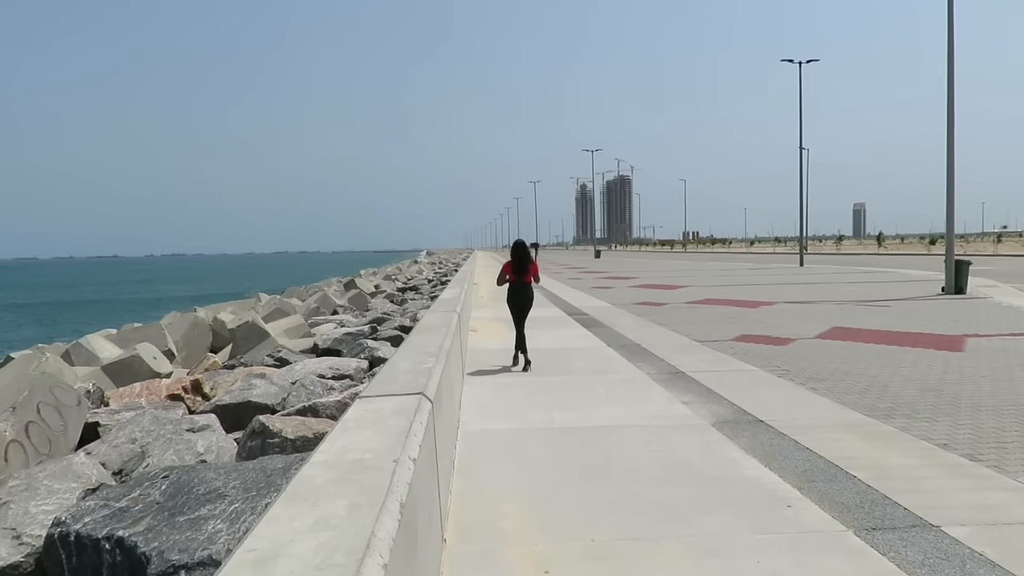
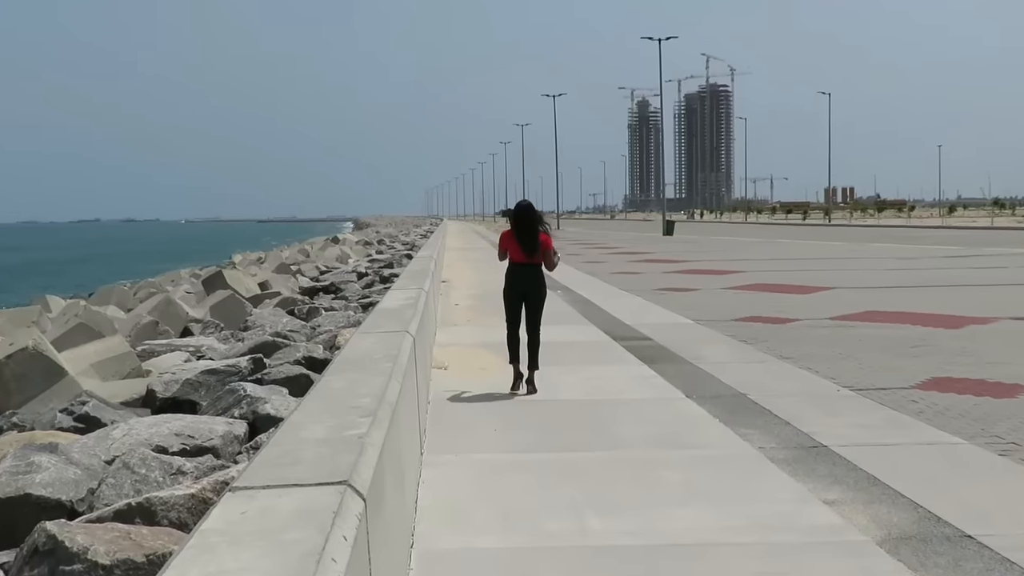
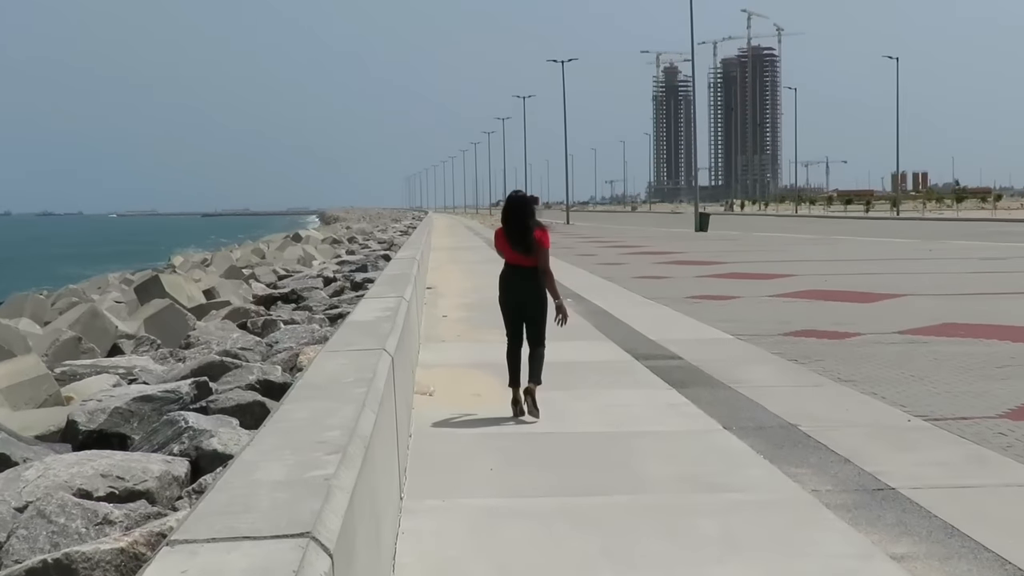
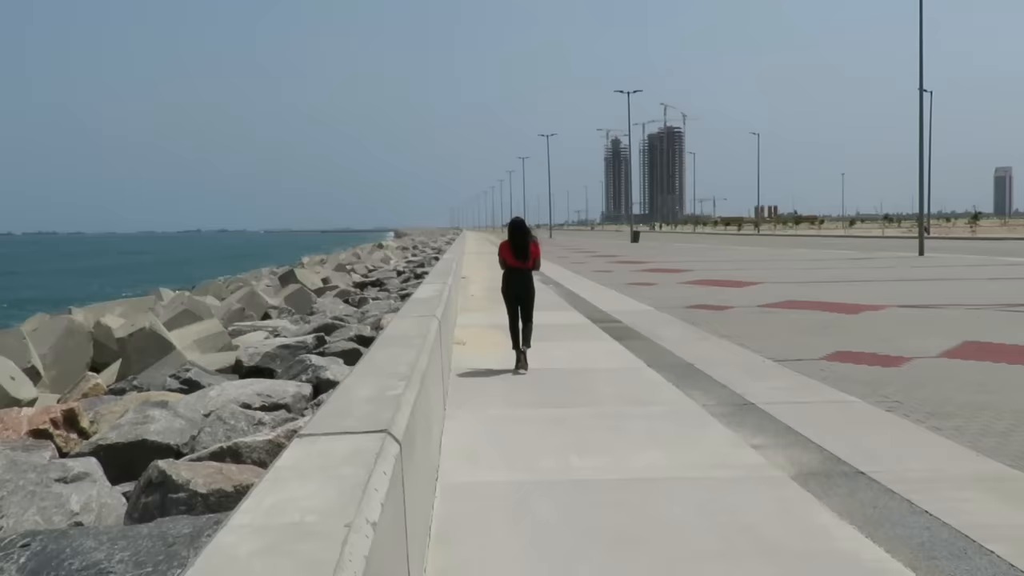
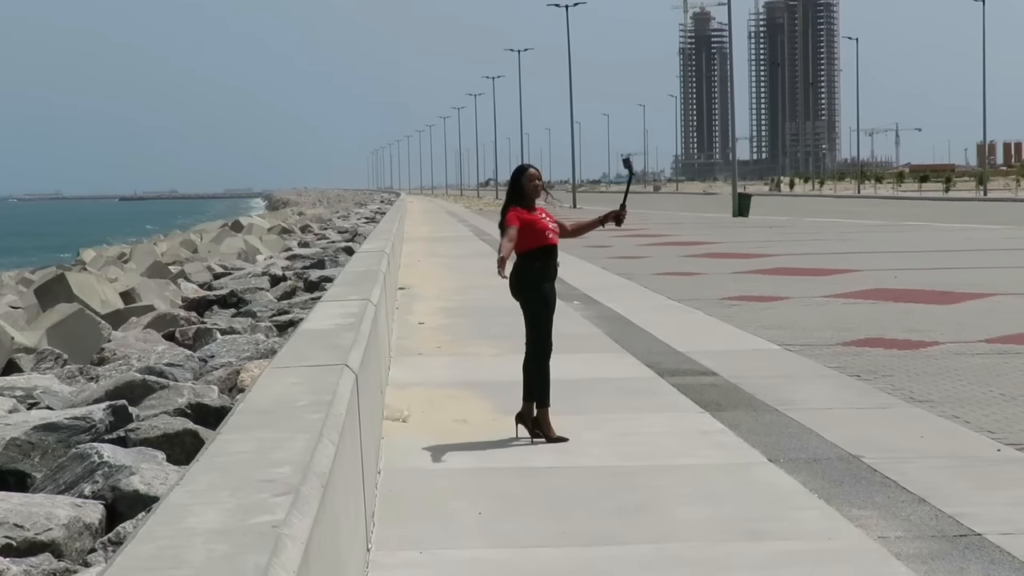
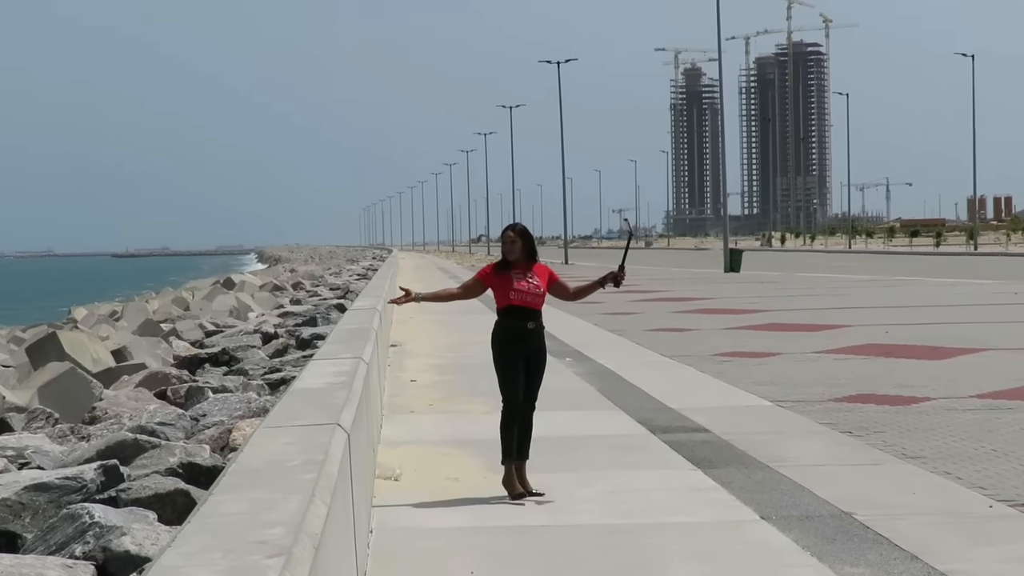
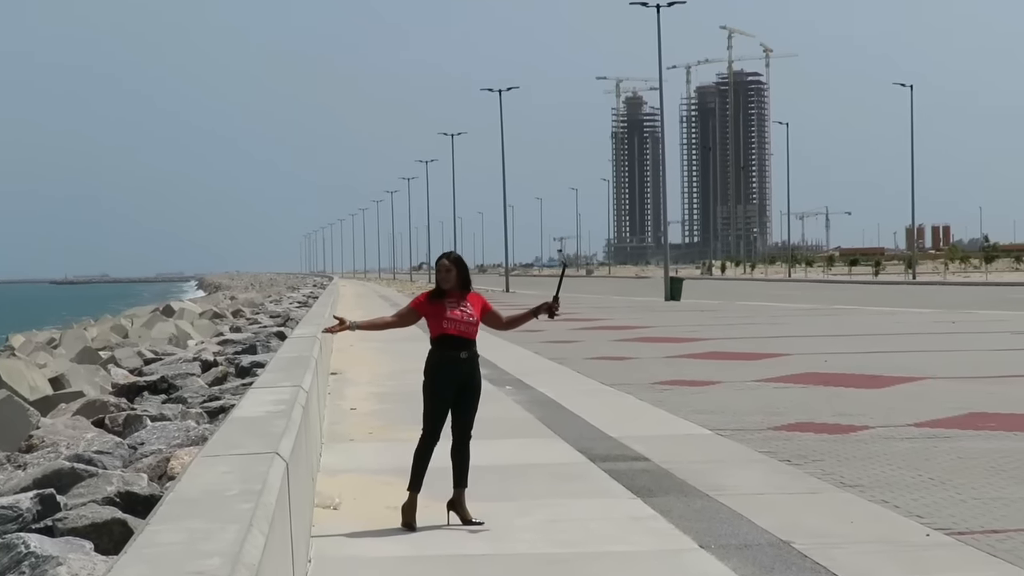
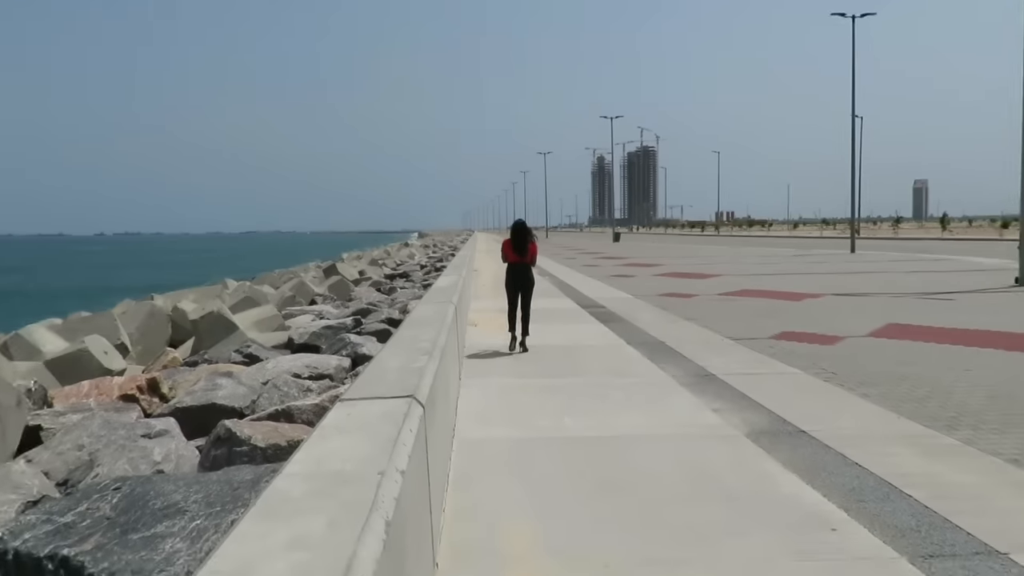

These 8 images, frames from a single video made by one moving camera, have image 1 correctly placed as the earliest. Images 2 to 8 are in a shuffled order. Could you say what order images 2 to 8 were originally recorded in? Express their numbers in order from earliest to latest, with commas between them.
8, 4, 2, 3, 5, 6, 7
